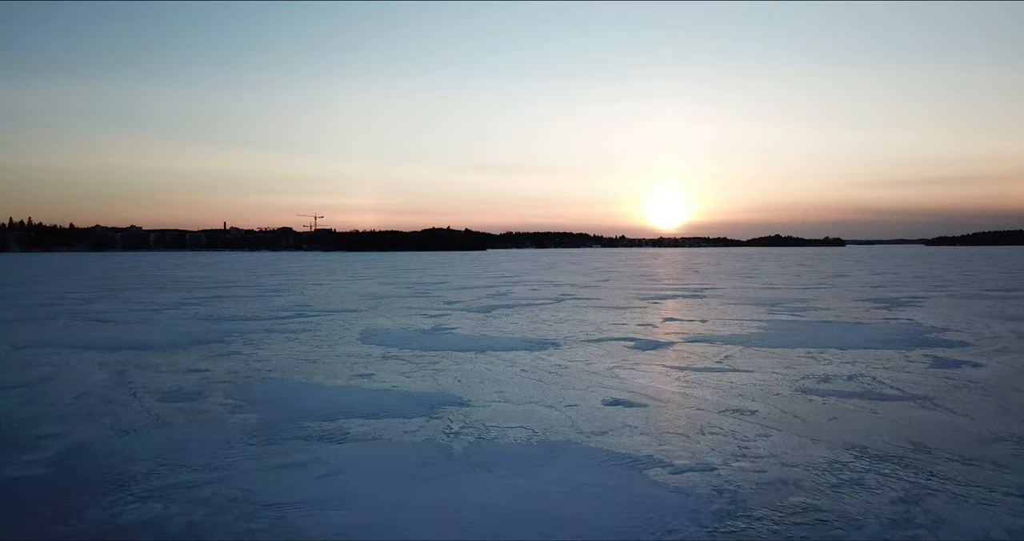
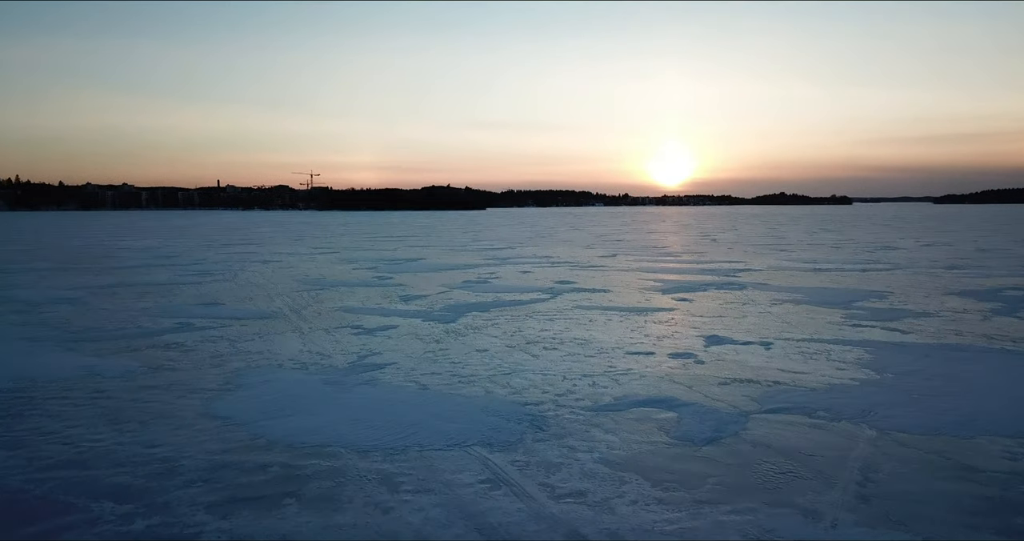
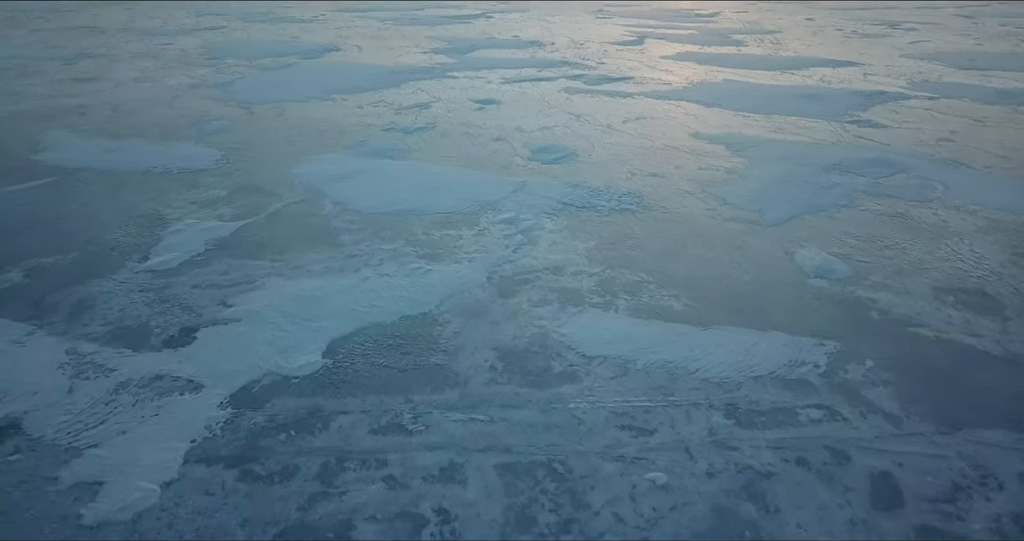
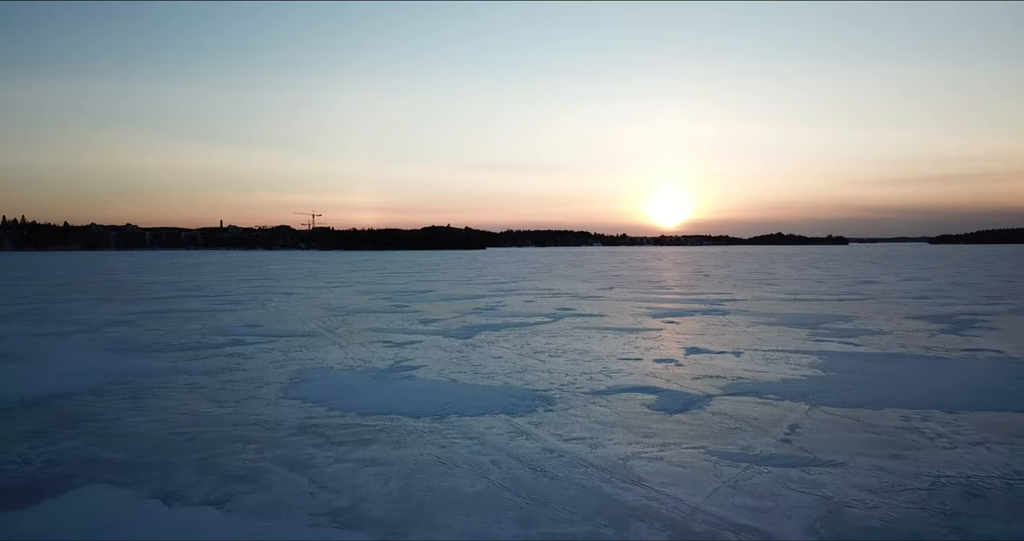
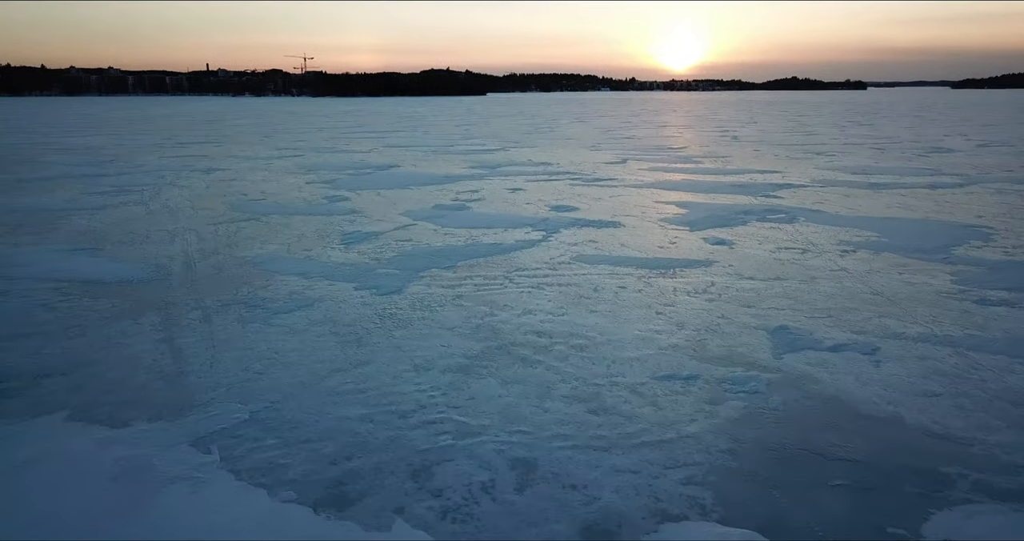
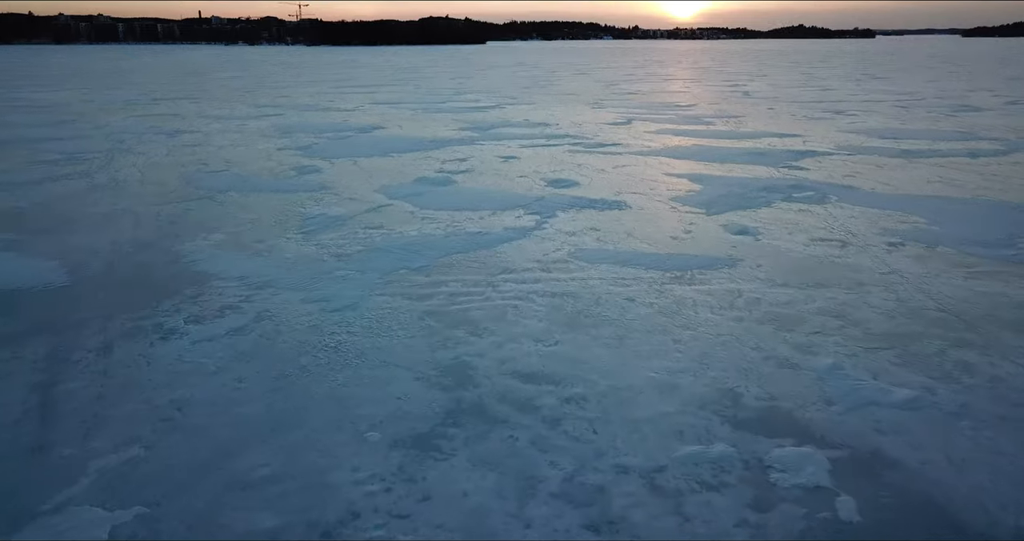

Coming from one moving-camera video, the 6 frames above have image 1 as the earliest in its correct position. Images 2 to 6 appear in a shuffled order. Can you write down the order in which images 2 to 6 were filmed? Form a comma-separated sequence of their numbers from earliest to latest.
4, 2, 5, 6, 3
